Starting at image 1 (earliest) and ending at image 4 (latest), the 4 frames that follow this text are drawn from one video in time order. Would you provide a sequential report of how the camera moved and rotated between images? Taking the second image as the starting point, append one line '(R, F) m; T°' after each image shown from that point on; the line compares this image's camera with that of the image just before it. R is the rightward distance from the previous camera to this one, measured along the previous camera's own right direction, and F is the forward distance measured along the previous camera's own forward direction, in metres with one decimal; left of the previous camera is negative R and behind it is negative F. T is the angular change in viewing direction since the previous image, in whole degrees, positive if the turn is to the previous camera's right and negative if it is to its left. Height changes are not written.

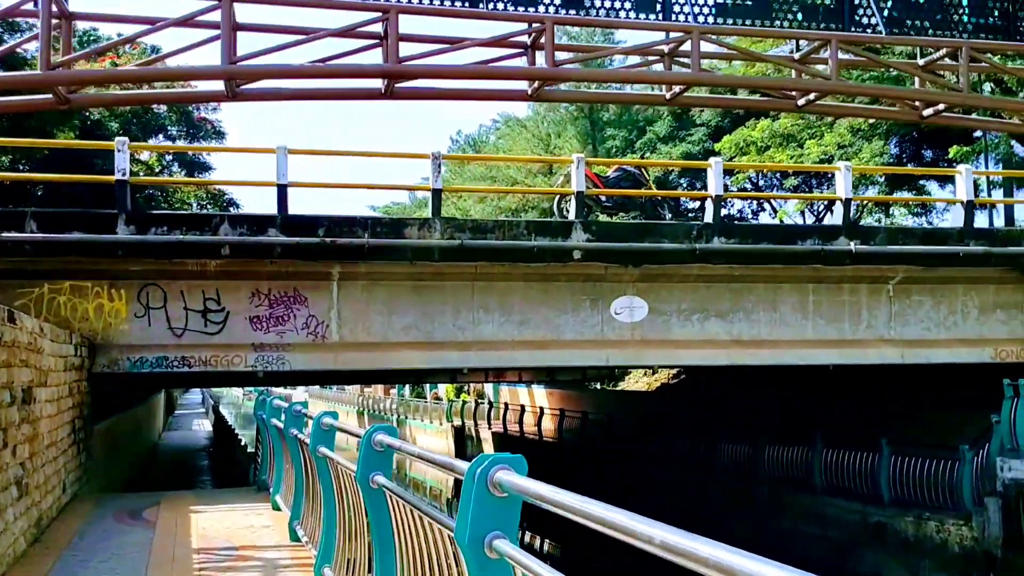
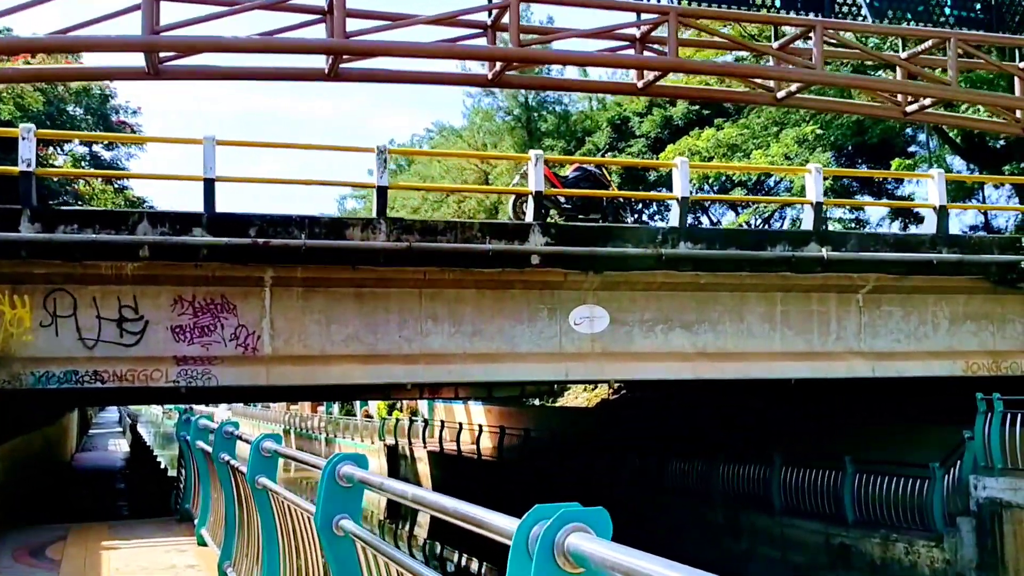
(-0.2, +0.9) m; +4°
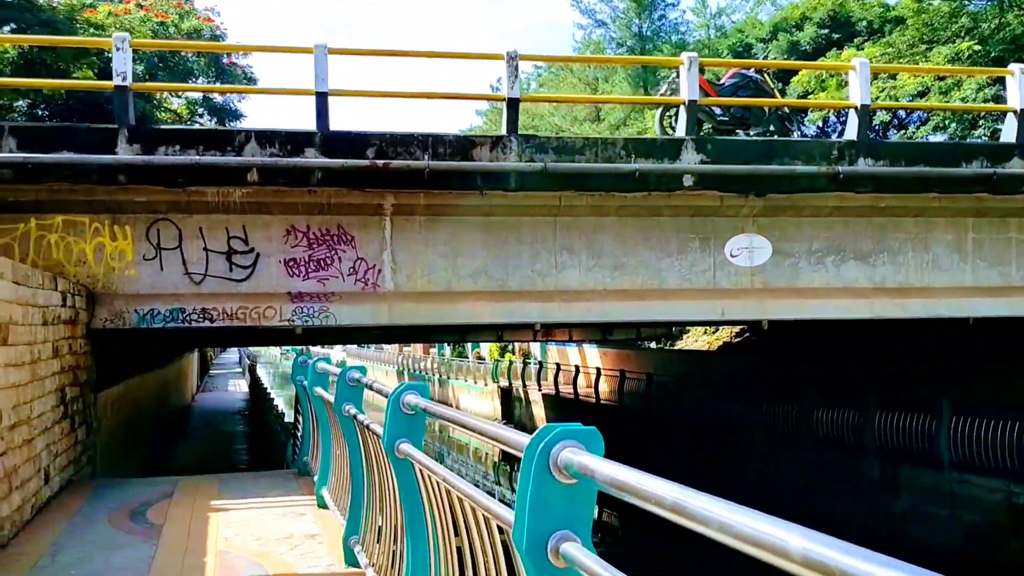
(-0.4, +1.2) m; -6°
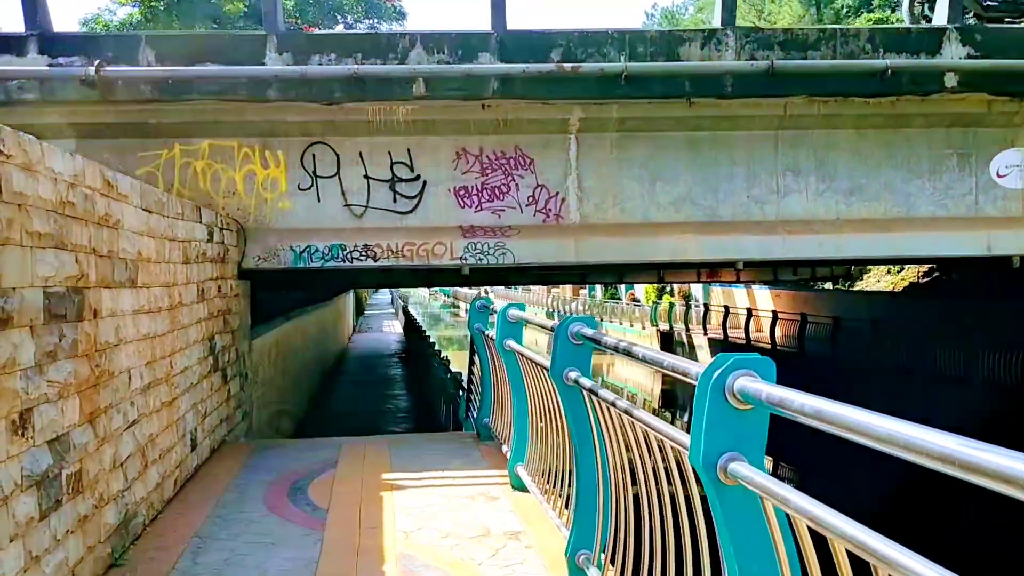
(-0.5, +1.4) m; -8°
